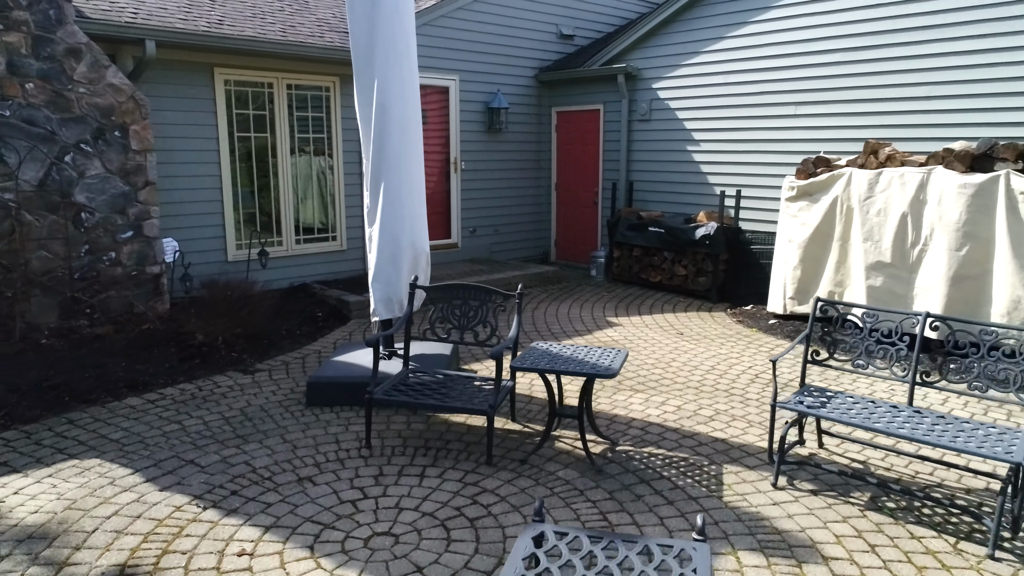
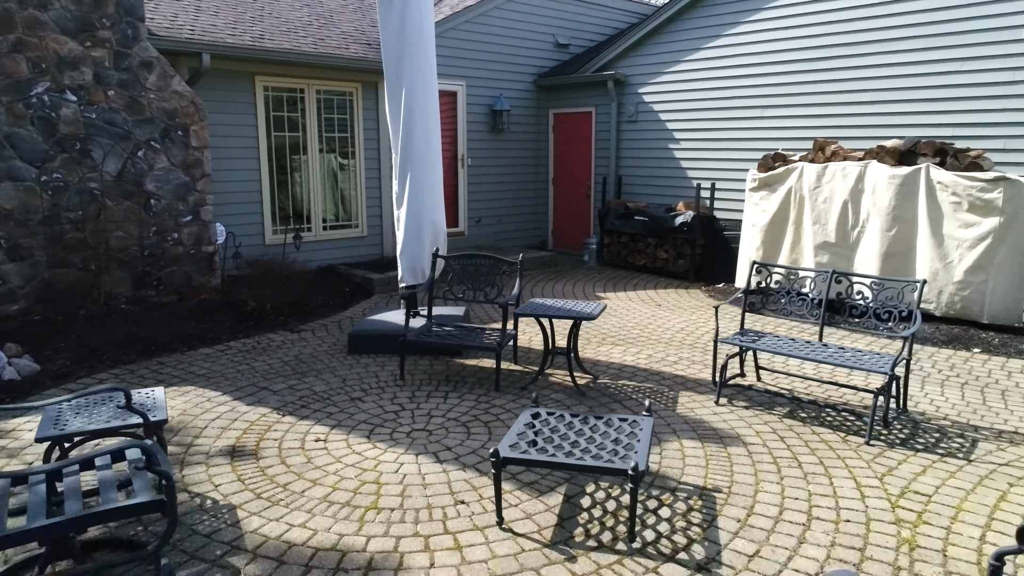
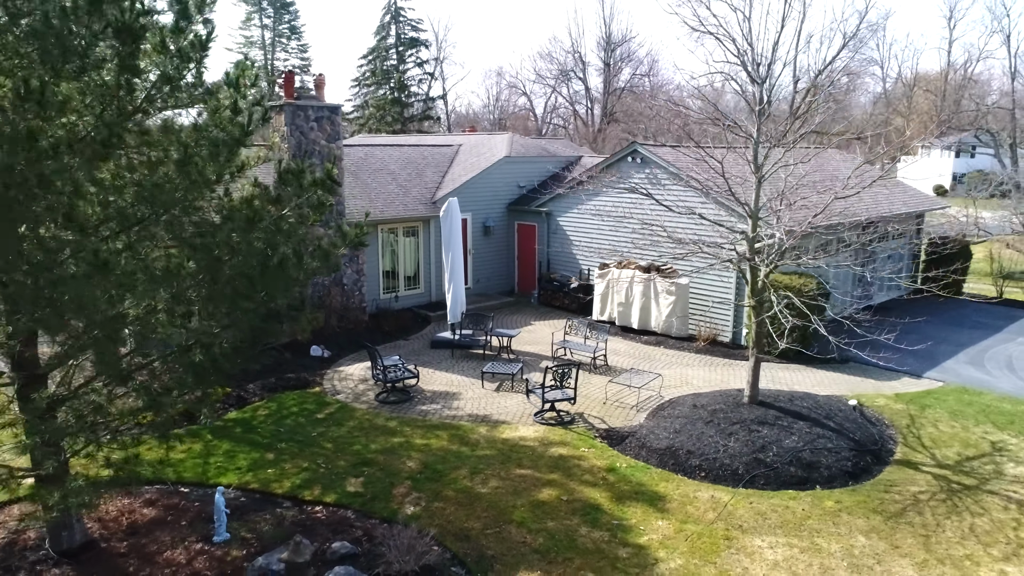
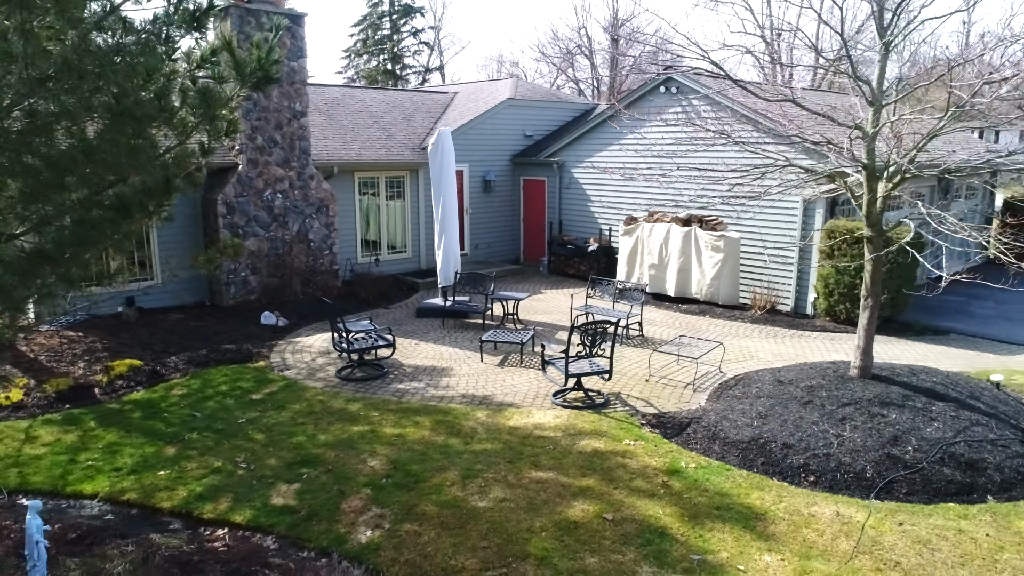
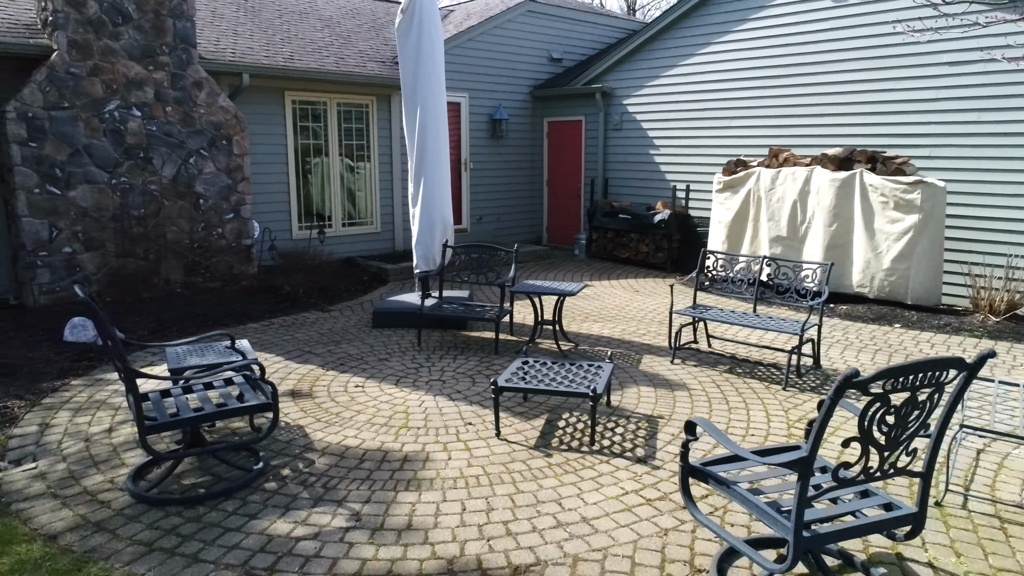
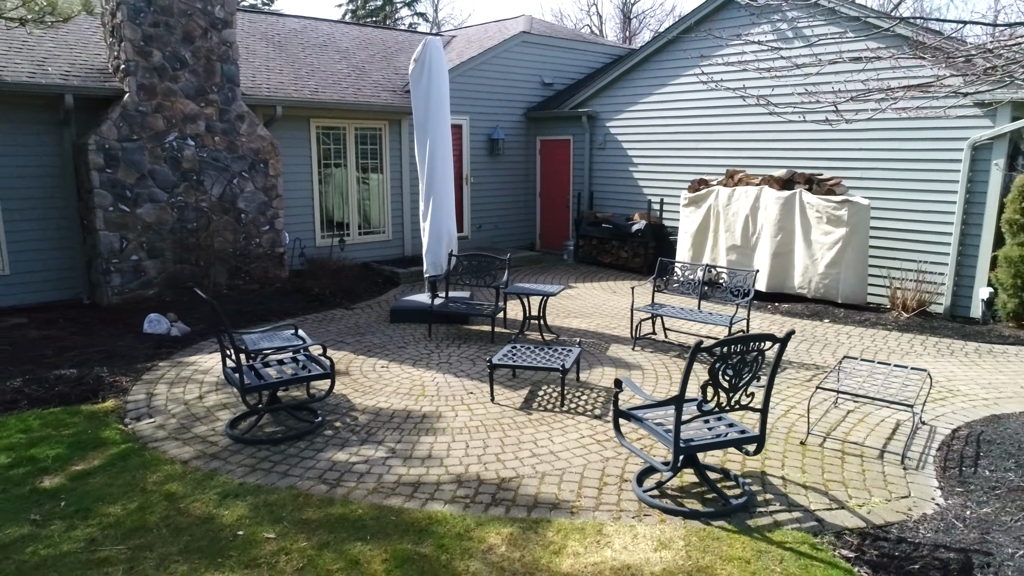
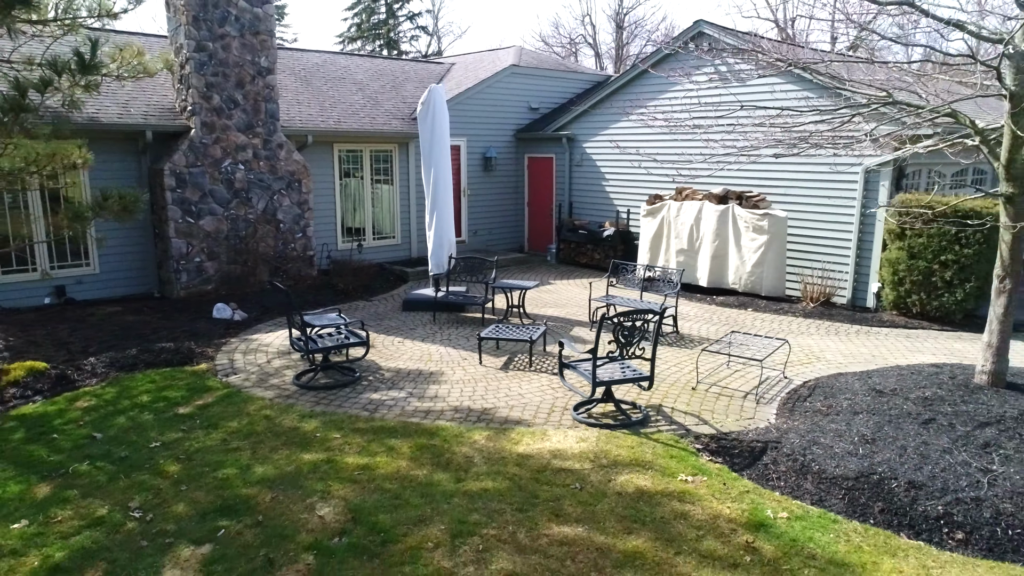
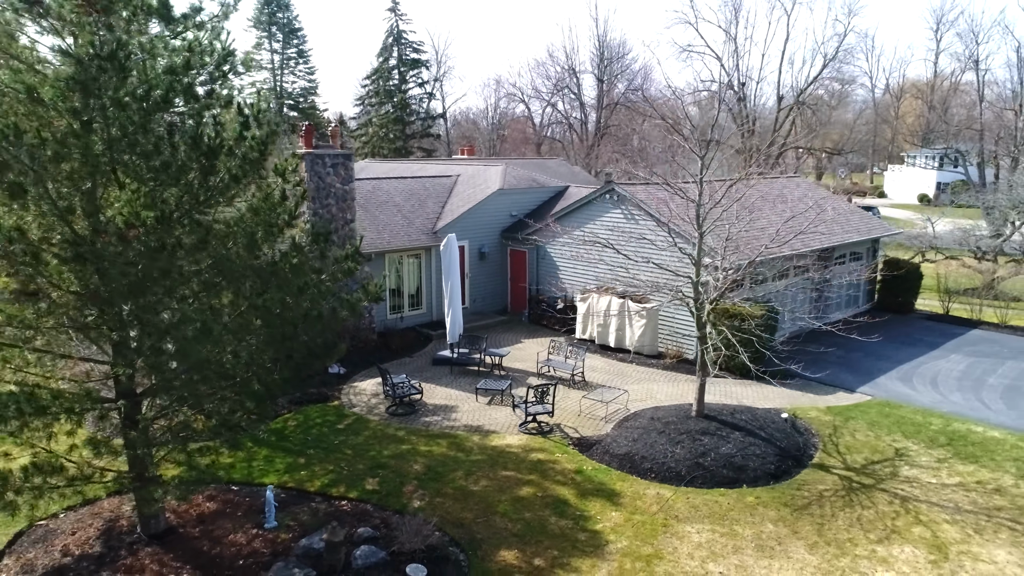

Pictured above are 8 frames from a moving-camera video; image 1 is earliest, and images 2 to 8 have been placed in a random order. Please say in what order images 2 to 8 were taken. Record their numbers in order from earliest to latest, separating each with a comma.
2, 5, 6, 7, 4, 3, 8
